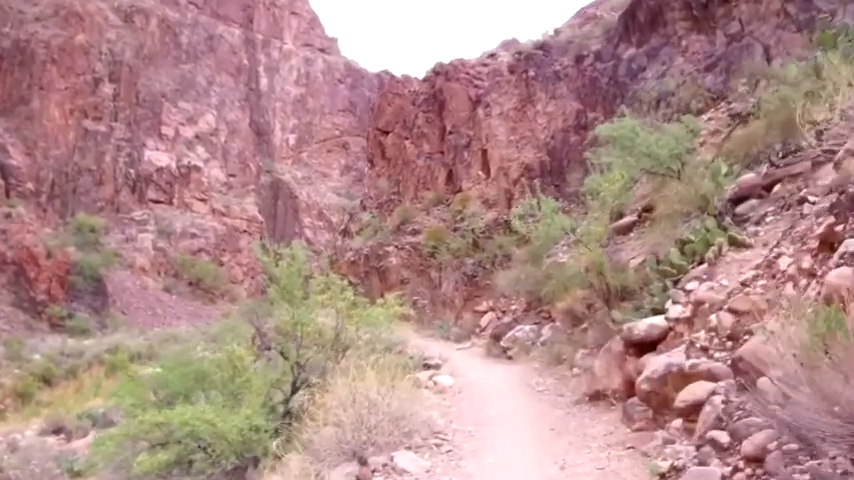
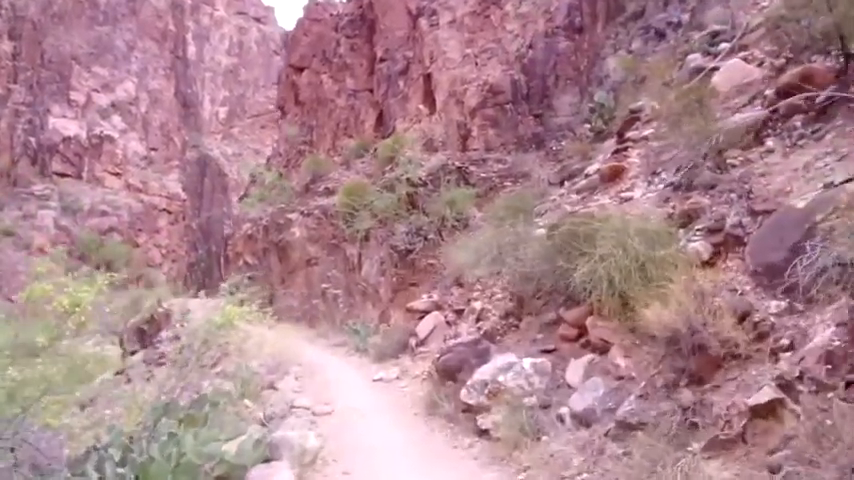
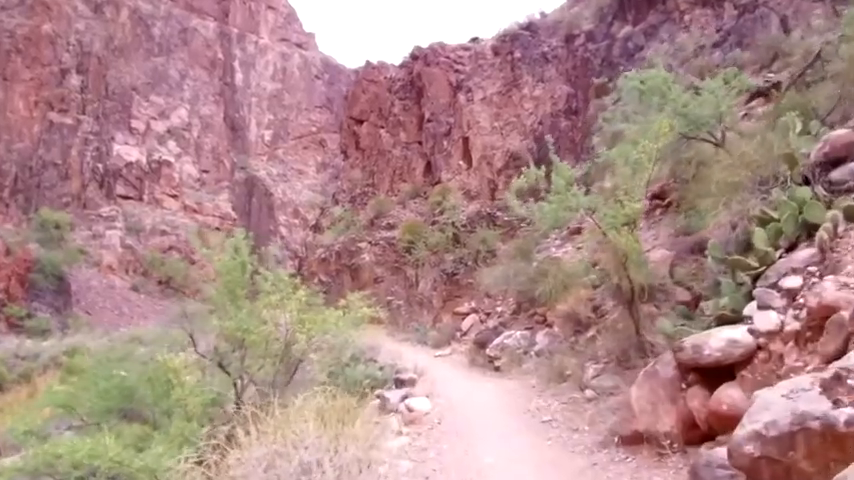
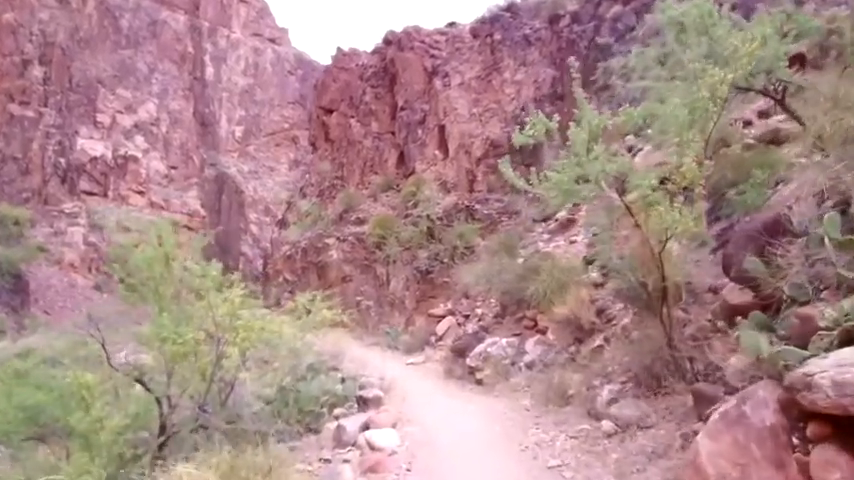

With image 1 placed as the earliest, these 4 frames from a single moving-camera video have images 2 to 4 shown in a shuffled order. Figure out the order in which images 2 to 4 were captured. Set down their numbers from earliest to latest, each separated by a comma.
3, 4, 2
